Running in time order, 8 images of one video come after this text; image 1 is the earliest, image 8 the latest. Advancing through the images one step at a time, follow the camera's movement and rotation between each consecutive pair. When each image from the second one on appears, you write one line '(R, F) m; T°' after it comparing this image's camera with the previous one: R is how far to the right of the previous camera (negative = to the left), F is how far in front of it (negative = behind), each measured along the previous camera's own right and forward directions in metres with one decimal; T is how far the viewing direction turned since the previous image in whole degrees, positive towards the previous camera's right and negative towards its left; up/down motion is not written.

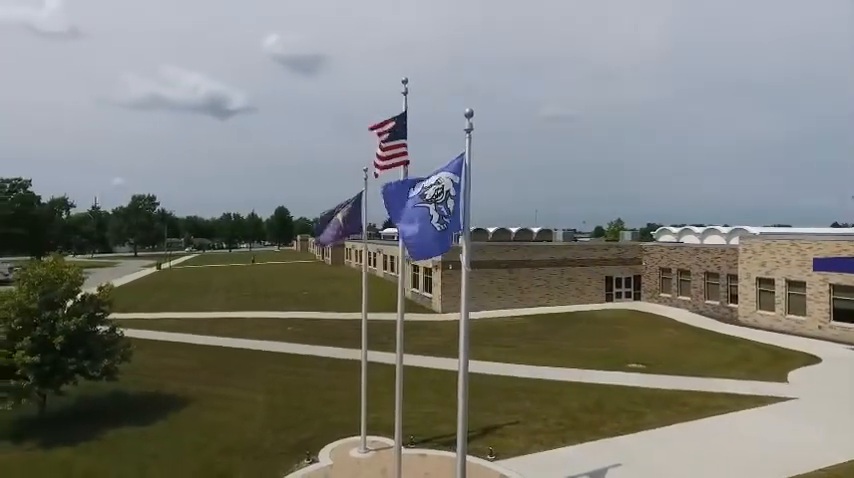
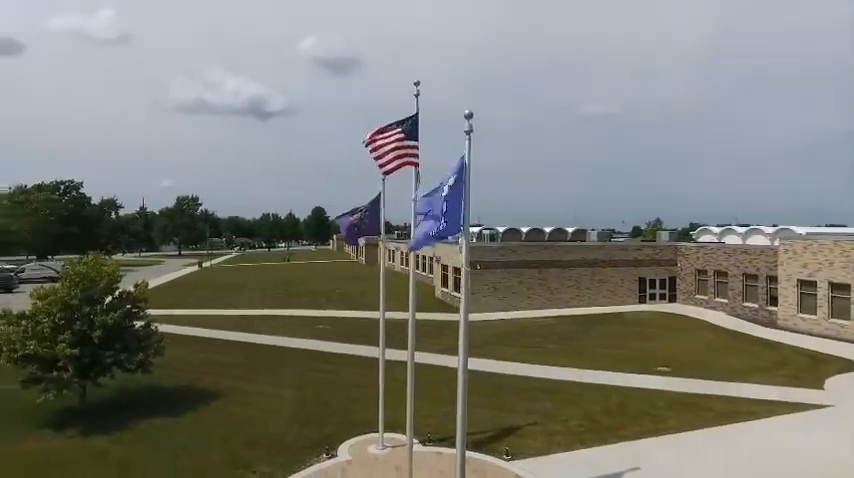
(+0.5, -0.1) m; -4°
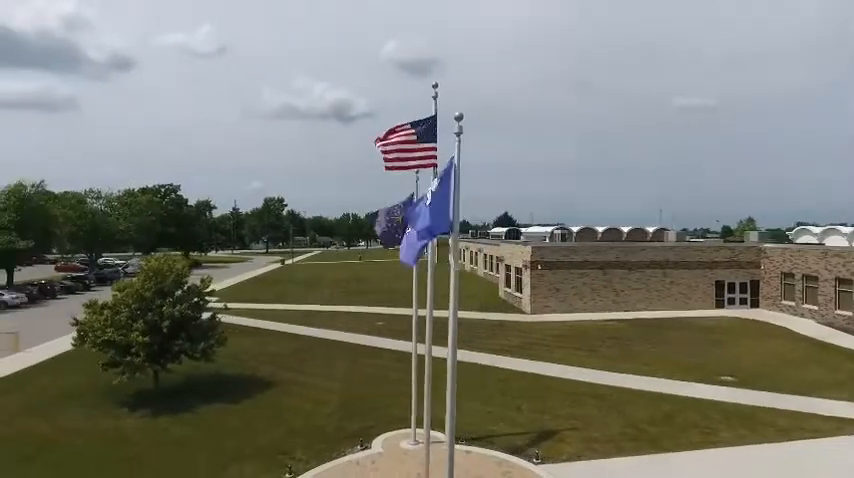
(+1.2, -0.1) m; -9°
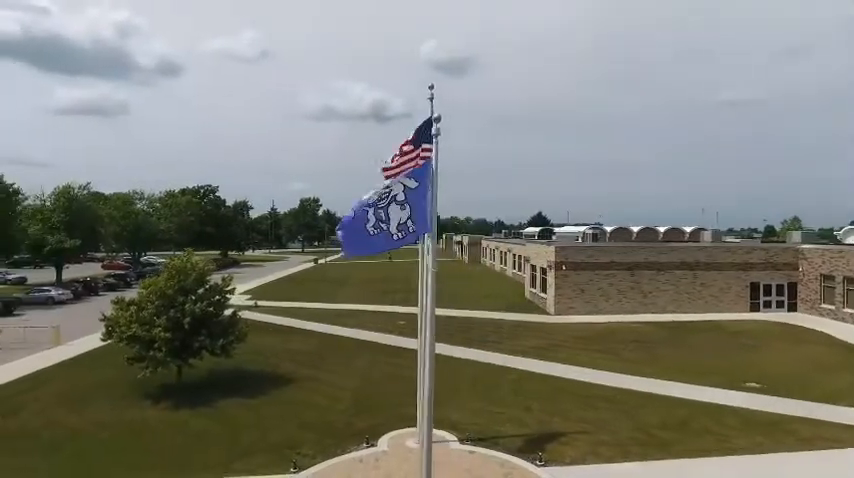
(+0.8, 0.0) m; -4°
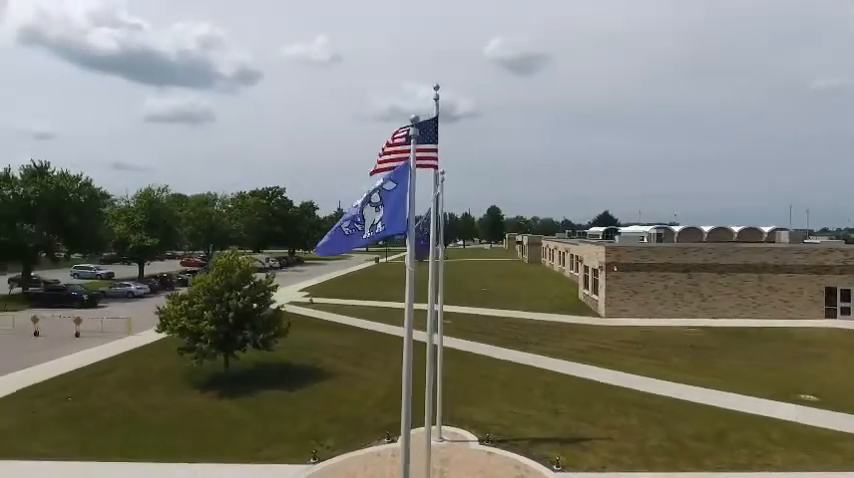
(+1.2, 0.0) m; -7°
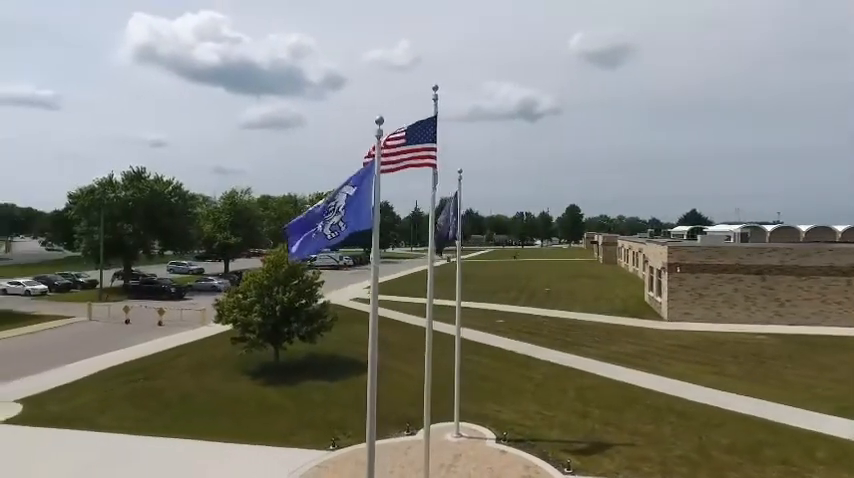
(+1.7, -0.1) m; -9°
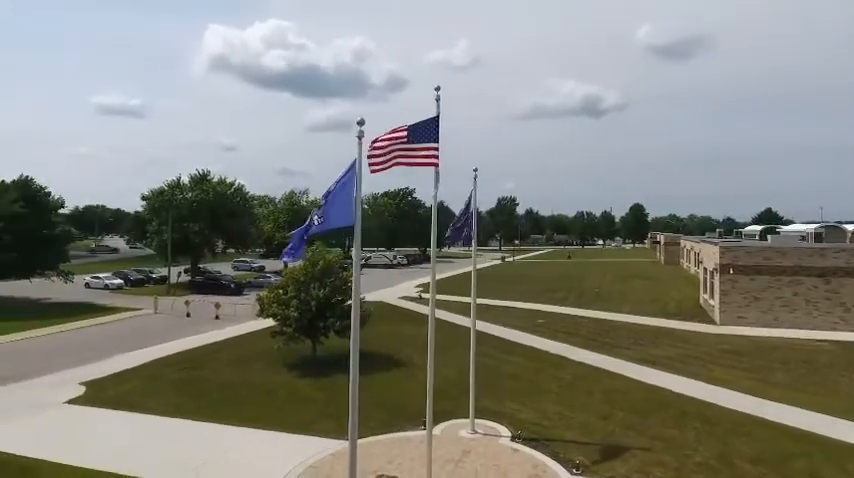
(+1.2, -0.2) m; -7°
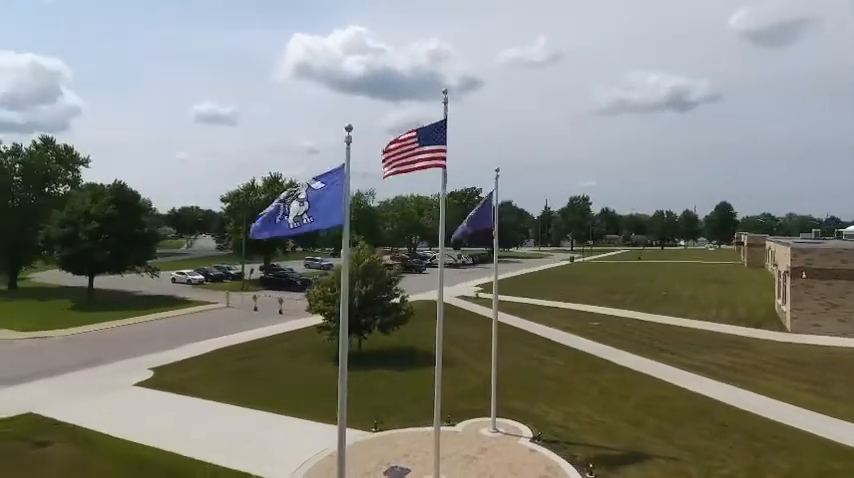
(+1.4, -0.2) m; -8°
